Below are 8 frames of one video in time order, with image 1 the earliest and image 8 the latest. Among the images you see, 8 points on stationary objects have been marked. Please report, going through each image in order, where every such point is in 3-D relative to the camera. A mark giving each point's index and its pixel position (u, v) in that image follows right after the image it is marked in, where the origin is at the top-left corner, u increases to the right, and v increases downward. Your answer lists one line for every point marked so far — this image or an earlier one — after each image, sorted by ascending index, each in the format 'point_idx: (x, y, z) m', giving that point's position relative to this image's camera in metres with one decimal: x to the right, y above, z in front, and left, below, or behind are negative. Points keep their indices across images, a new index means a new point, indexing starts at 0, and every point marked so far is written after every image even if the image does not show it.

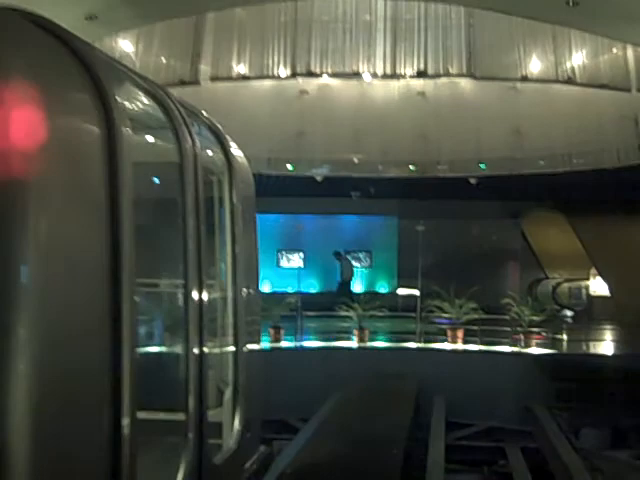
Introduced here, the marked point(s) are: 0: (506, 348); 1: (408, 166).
0: (+2.0, -1.1, +10.4) m
1: (+1.0, +0.9, +11.1) m
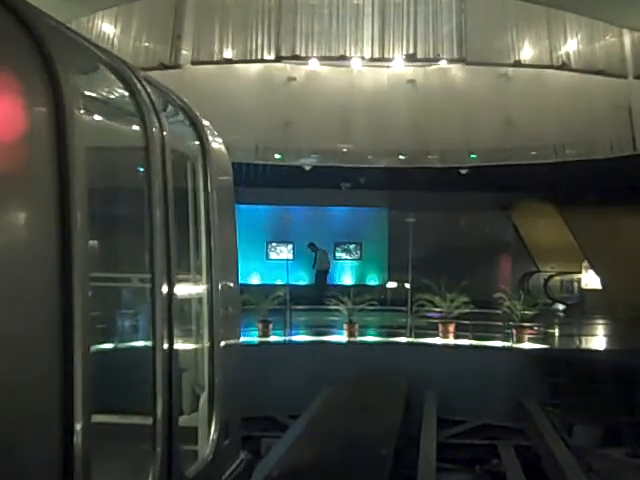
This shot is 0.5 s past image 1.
0: (+1.9, -1.1, +10.2) m
1: (+0.9, +0.9, +10.9) m
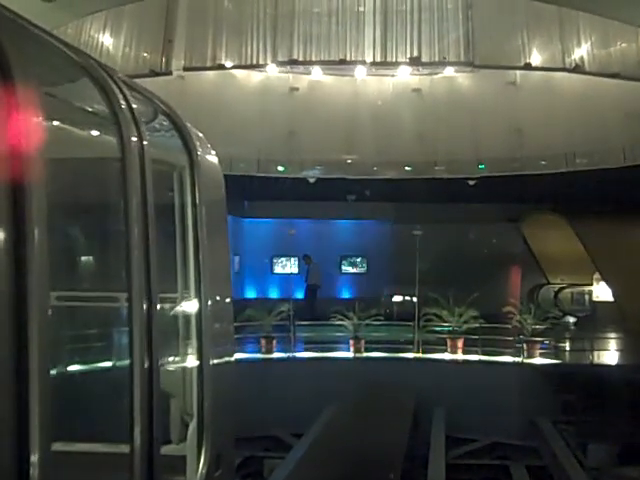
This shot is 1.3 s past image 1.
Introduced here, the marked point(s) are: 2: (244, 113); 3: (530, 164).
0: (+1.9, -1.2, +9.9) m
1: (+0.9, +0.8, +10.6) m
2: (-0.8, +1.4, +10.6) m
3: (+2.2, +0.8, +10.1) m
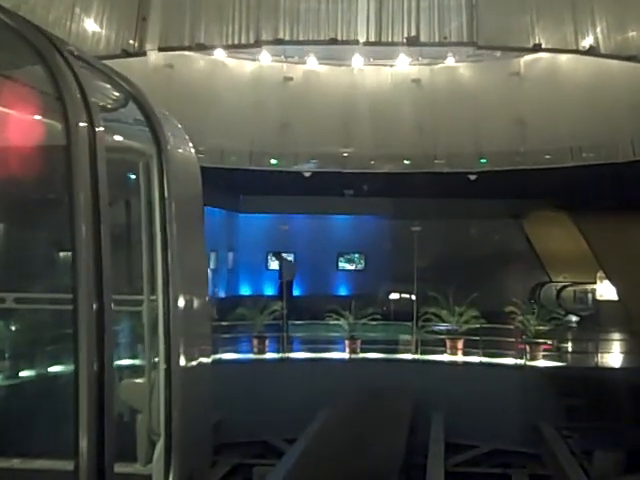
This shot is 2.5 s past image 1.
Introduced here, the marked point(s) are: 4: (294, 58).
0: (+1.8, -1.2, +9.6) m
1: (+0.9, +0.8, +10.2) m
2: (-0.9, +1.4, +10.2) m
3: (+2.1, +0.8, +9.7) m
4: (-0.3, +1.9, +10.4) m
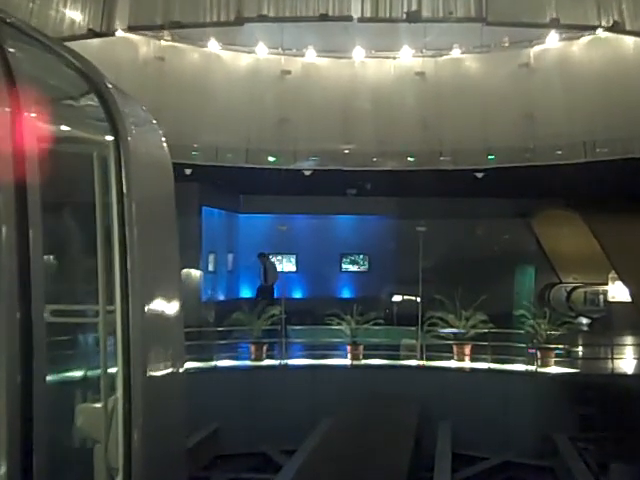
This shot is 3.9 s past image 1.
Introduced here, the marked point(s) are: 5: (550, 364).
0: (+1.8, -1.2, +9.1) m
1: (+0.9, +0.8, +9.8) m
2: (-0.9, +1.4, +9.8) m
3: (+2.1, +0.8, +9.3) m
4: (-0.3, +1.9, +10.0) m
5: (+2.1, -1.1, +9.1) m
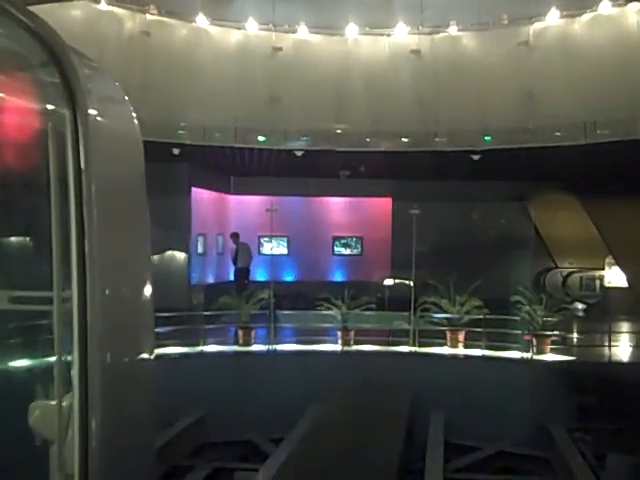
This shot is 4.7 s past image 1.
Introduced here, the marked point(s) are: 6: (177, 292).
0: (+1.8, -1.0, +8.9) m
1: (+0.8, +1.0, +9.5) m
2: (-1.0, +1.6, +9.5) m
3: (+2.0, +1.0, +9.0) m
4: (-0.4, +2.1, +9.7) m
5: (+2.0, -1.0, +8.9) m
6: (-1.4, -0.5, +9.8) m
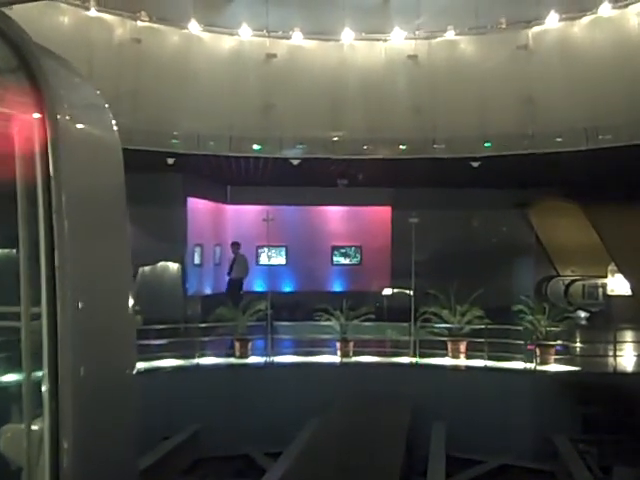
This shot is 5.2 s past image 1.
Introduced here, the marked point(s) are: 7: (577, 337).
0: (+1.7, -1.1, +8.7) m
1: (+0.7, +0.9, +9.3) m
2: (-1.0, +1.5, +9.3) m
3: (+2.0, +0.9, +8.8) m
4: (-0.4, +2.0, +9.5) m
5: (+2.0, -1.1, +8.7) m
6: (-1.5, -0.6, +9.6) m
7: (+2.4, -1.0, +8.9) m
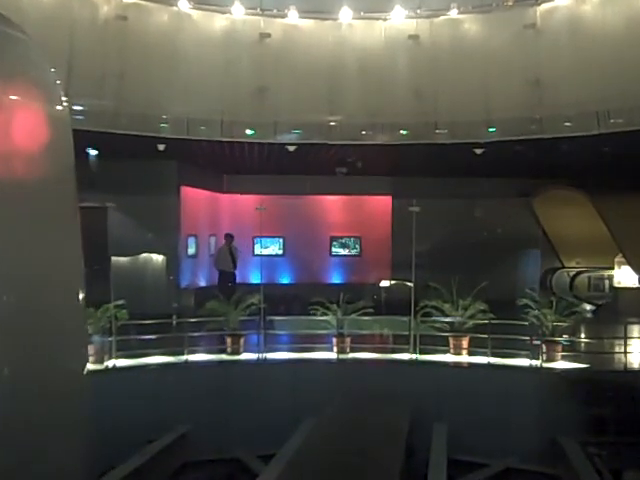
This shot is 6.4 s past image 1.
0: (+1.7, -1.0, +8.2) m
1: (+0.7, +1.0, +8.9) m
2: (-1.0, +1.6, +8.9) m
3: (+2.0, +1.0, +8.4) m
4: (-0.4, +2.1, +9.1) m
5: (+2.0, -1.0, +8.2) m
6: (-1.5, -0.5, +9.2) m
7: (+2.3, -0.9, +8.5) m
